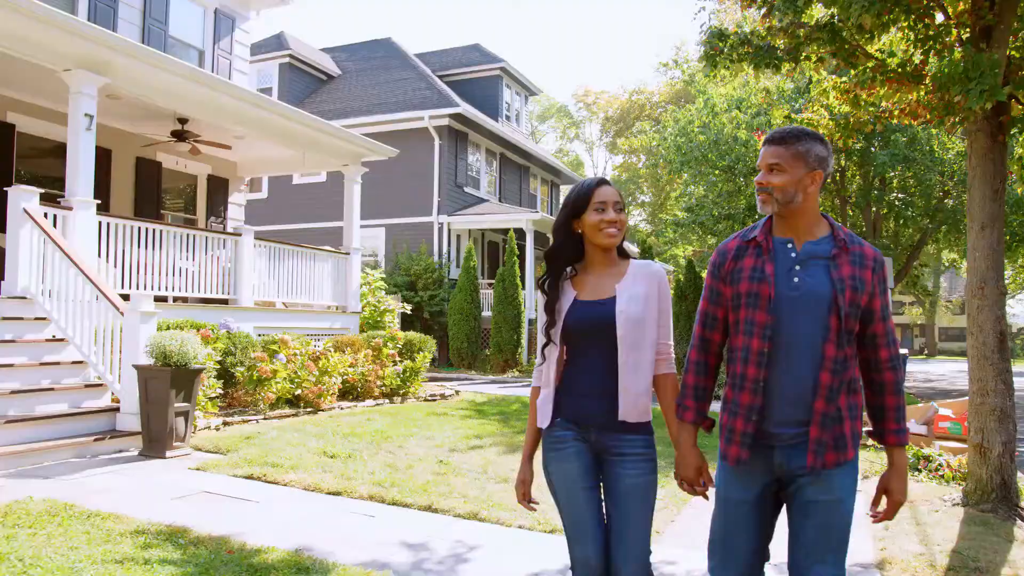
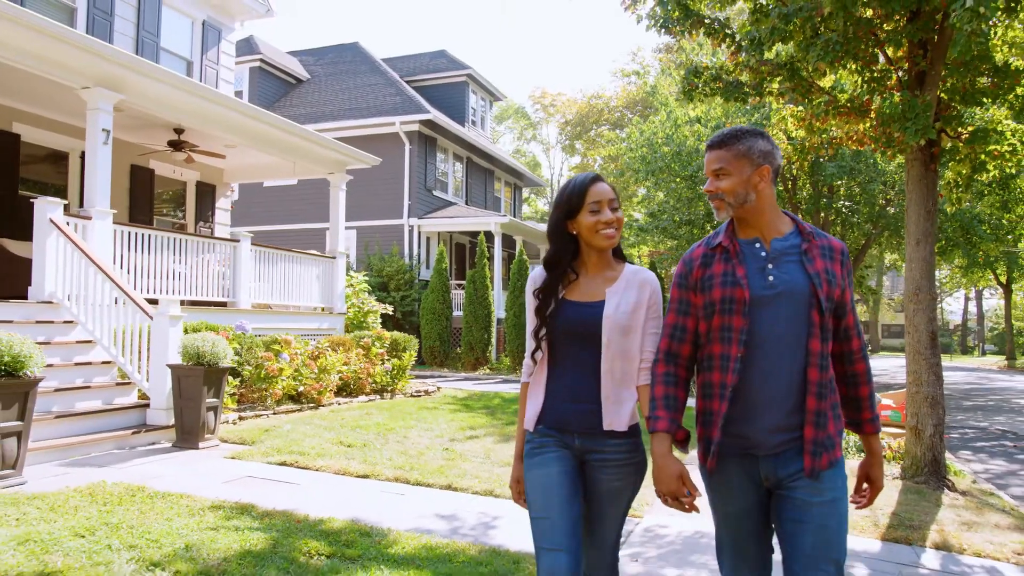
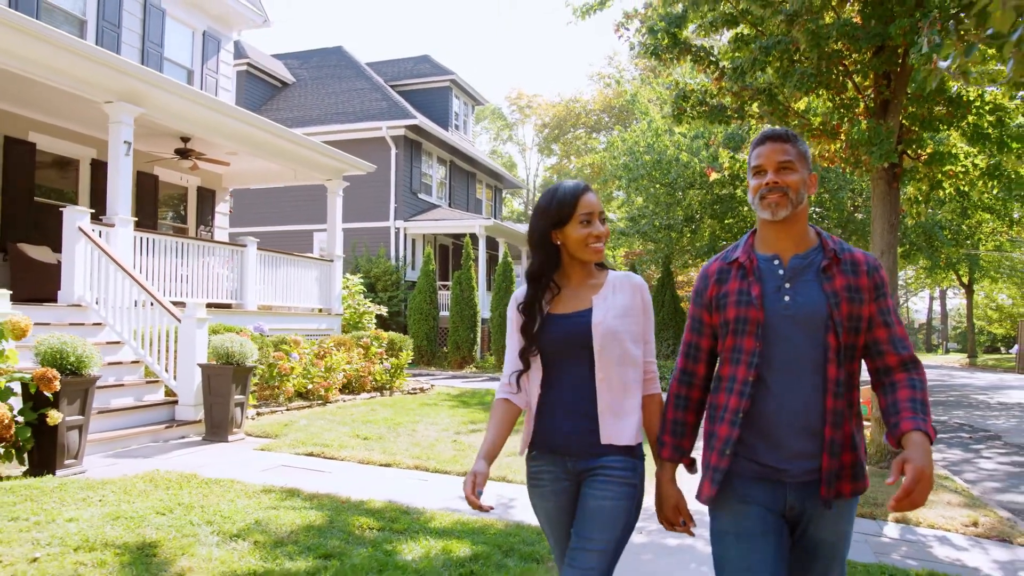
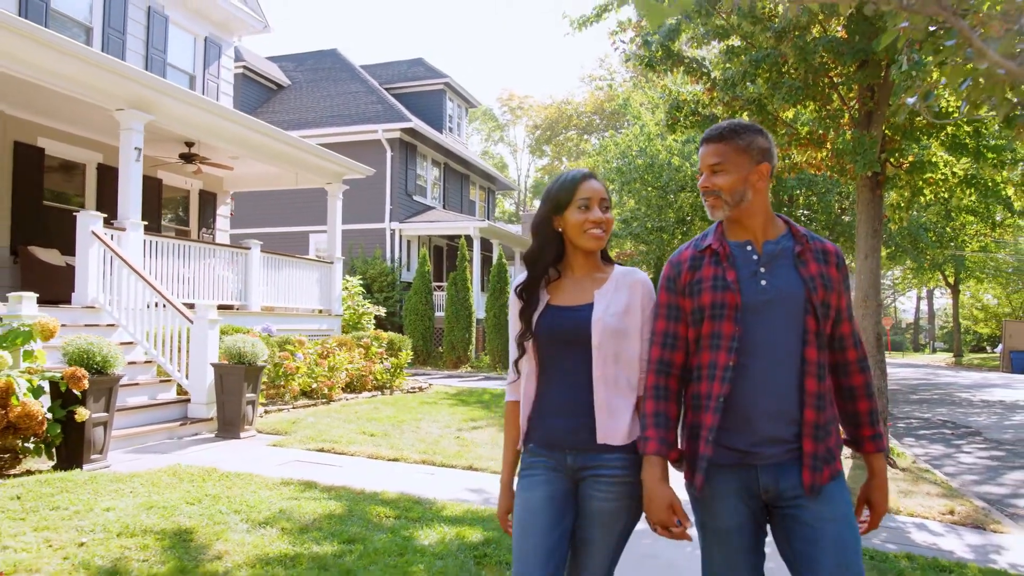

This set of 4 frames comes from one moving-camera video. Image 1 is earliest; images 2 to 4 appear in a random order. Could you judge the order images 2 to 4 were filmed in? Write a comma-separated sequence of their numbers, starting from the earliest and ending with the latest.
2, 3, 4
